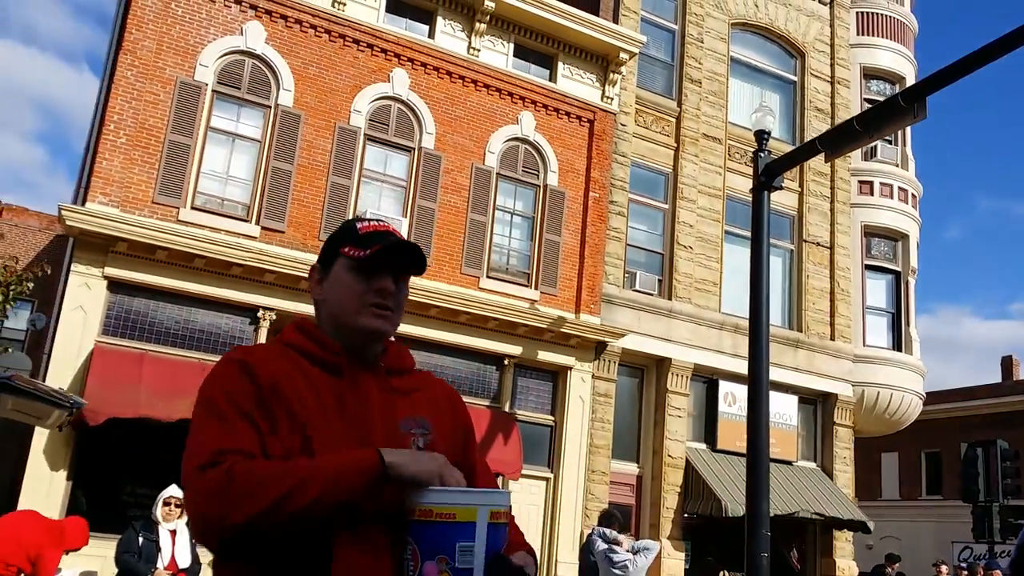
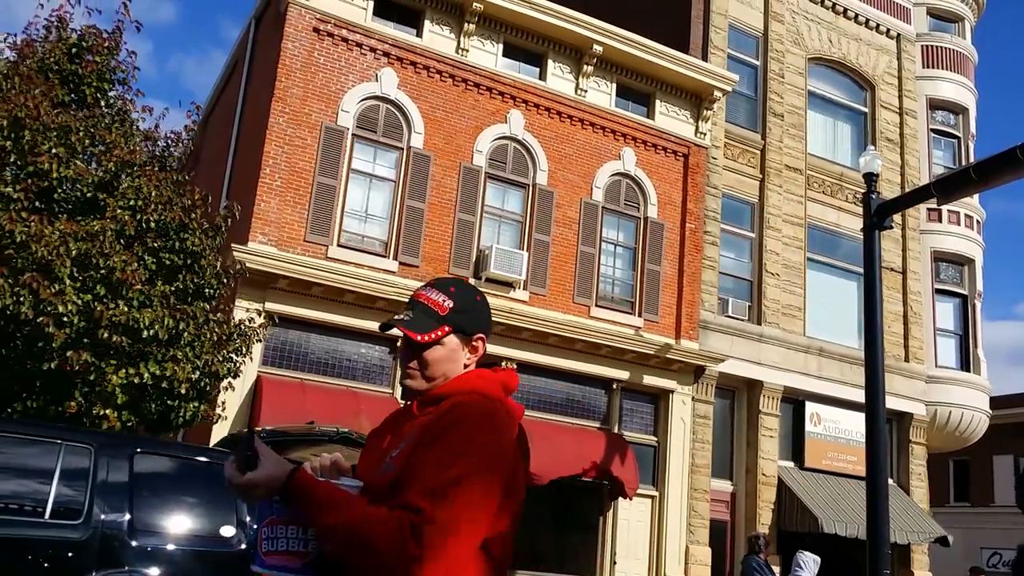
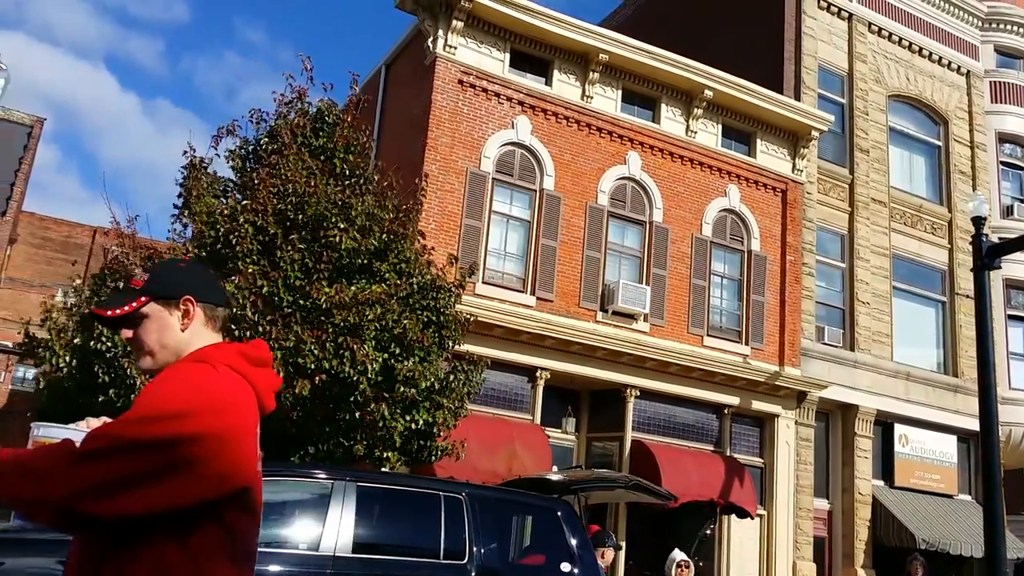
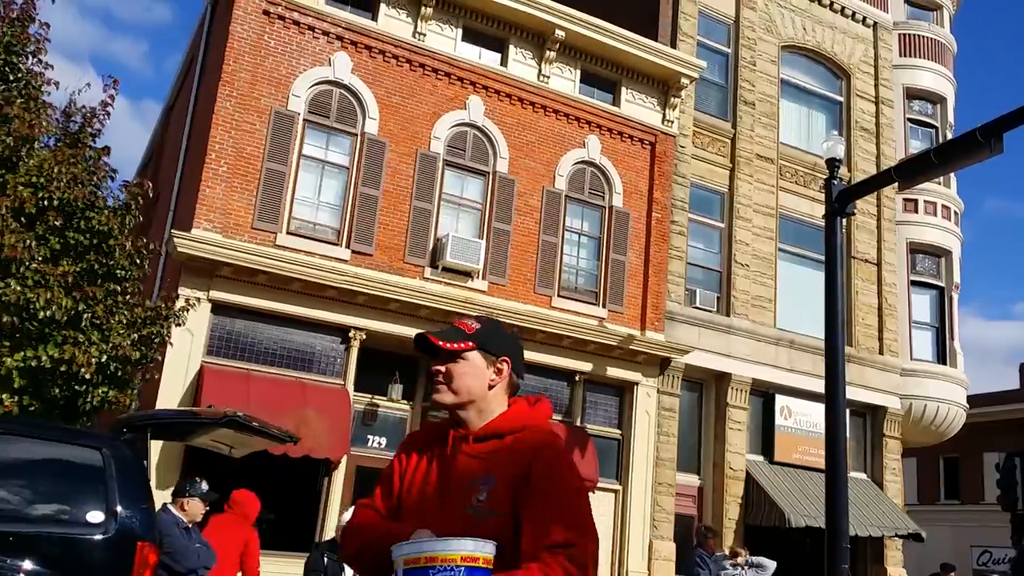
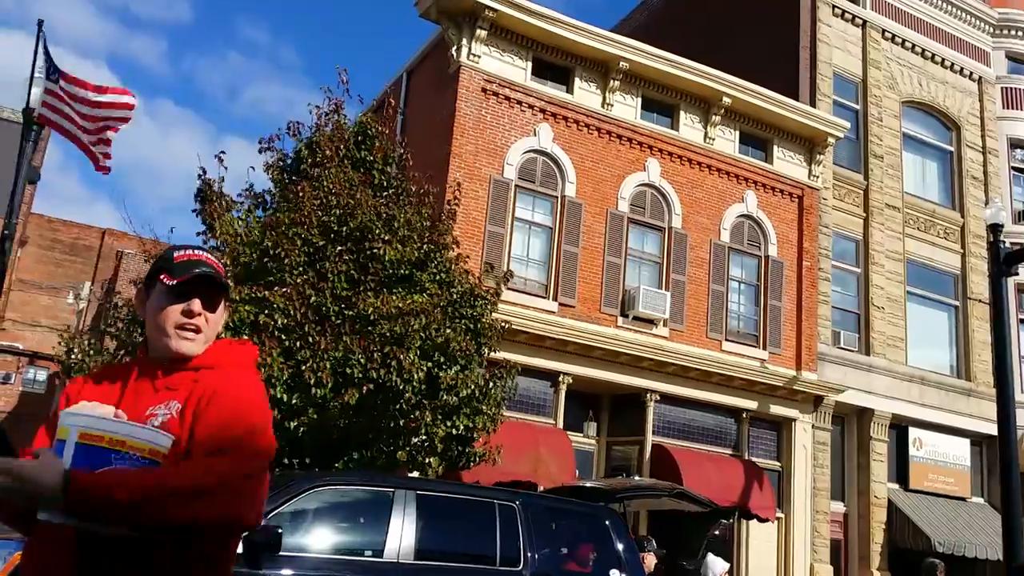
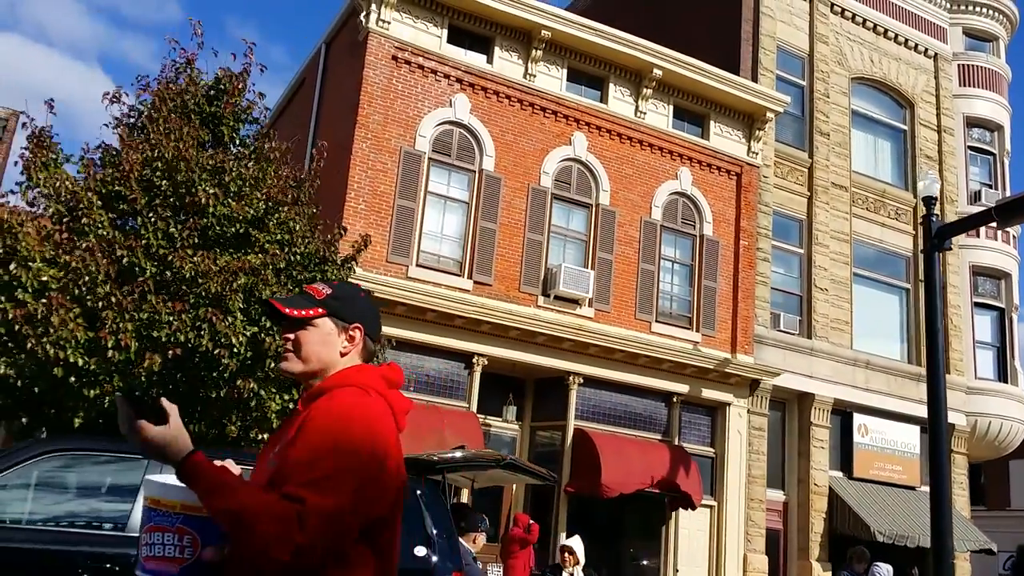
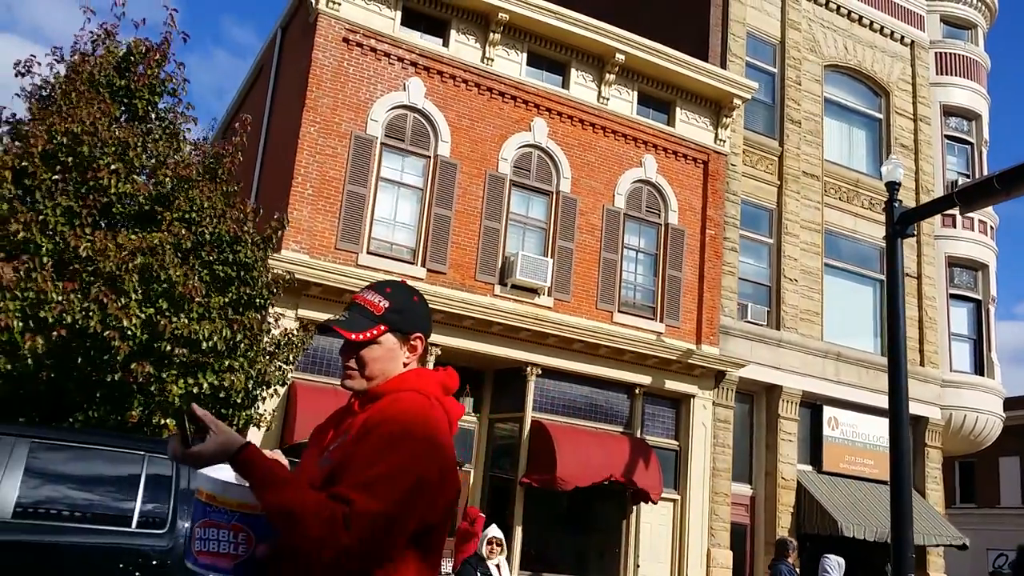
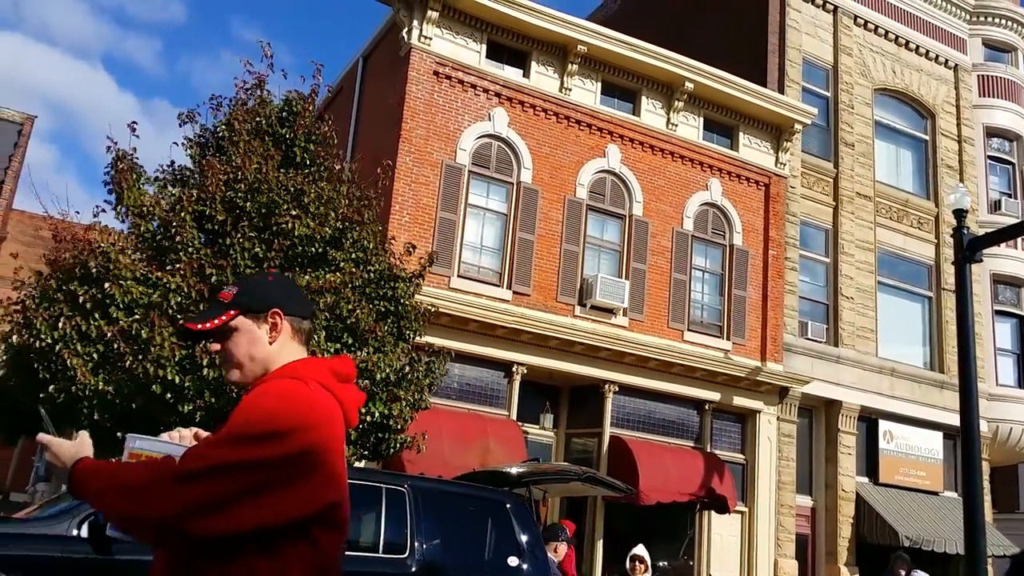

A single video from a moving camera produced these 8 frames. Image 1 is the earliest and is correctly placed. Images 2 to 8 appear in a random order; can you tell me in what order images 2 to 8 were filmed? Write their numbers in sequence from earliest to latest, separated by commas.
4, 2, 7, 6, 8, 3, 5
